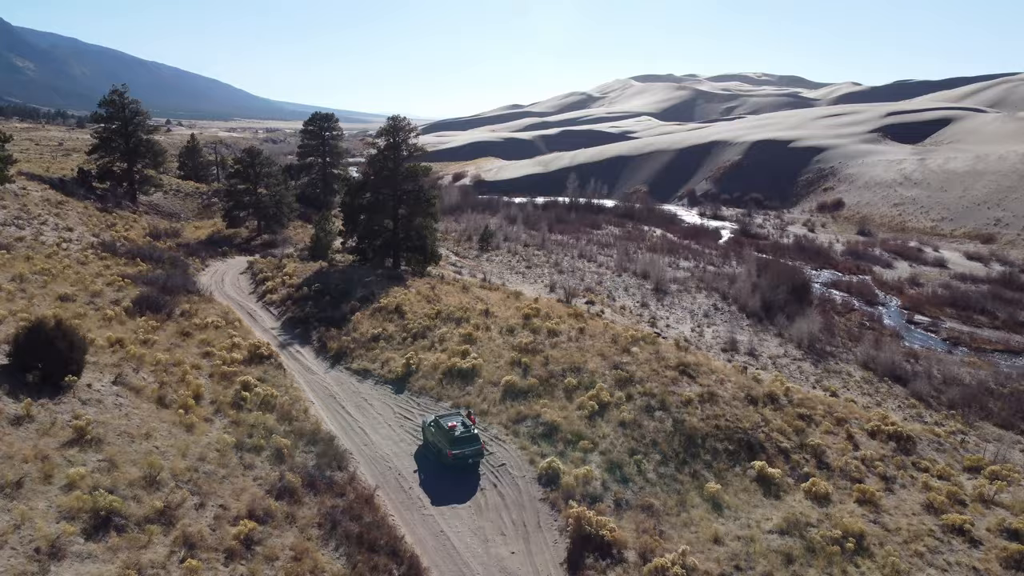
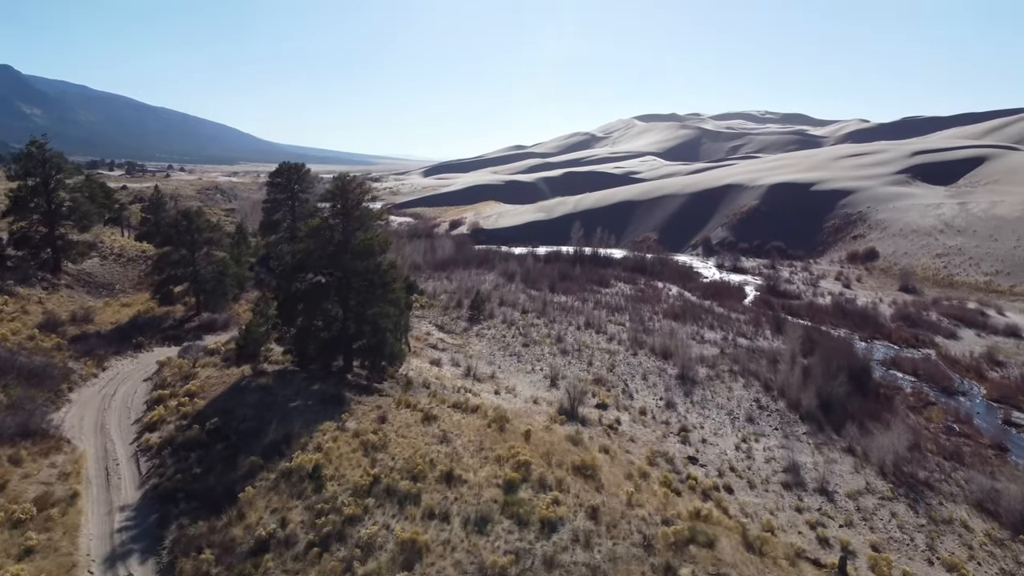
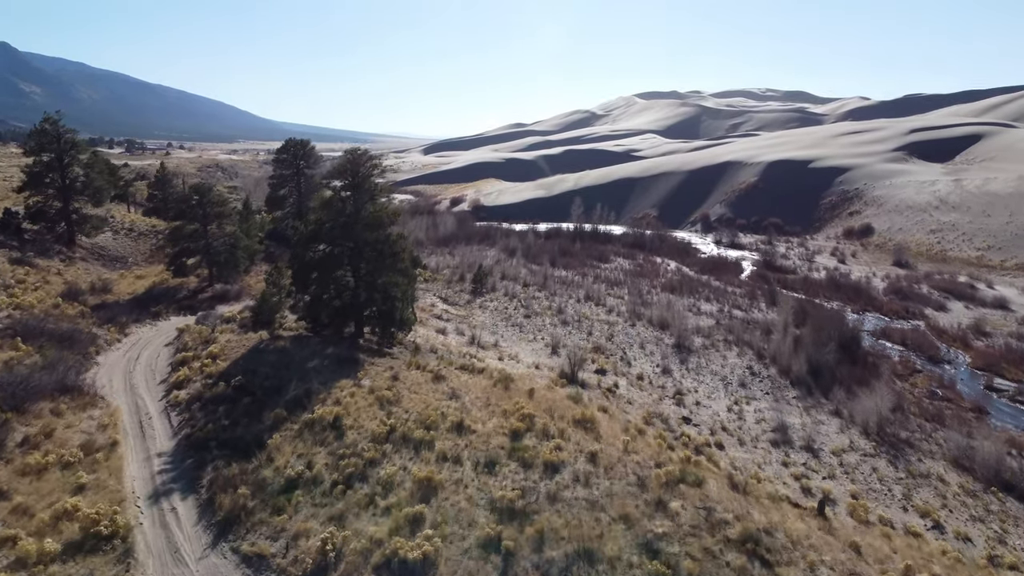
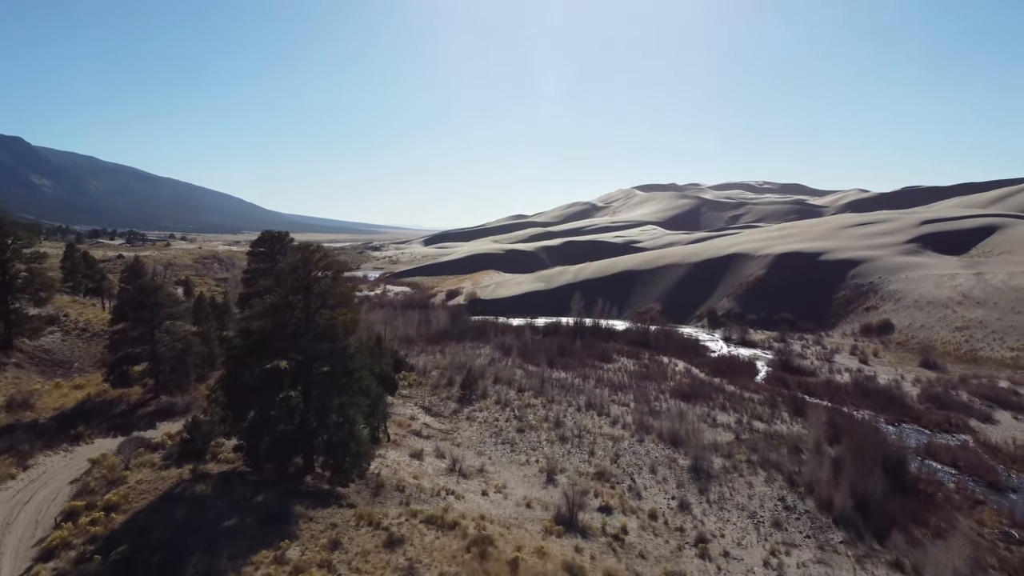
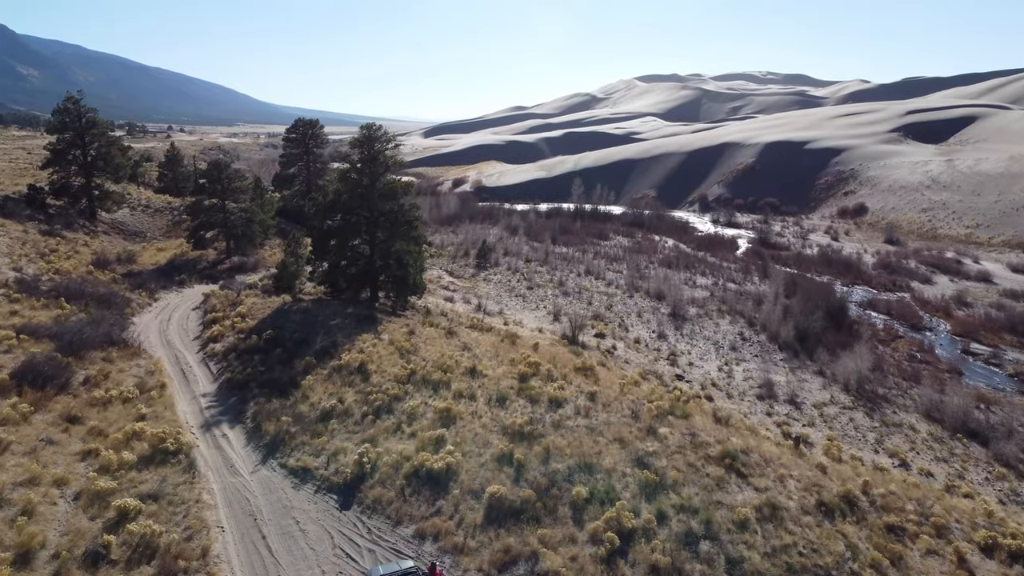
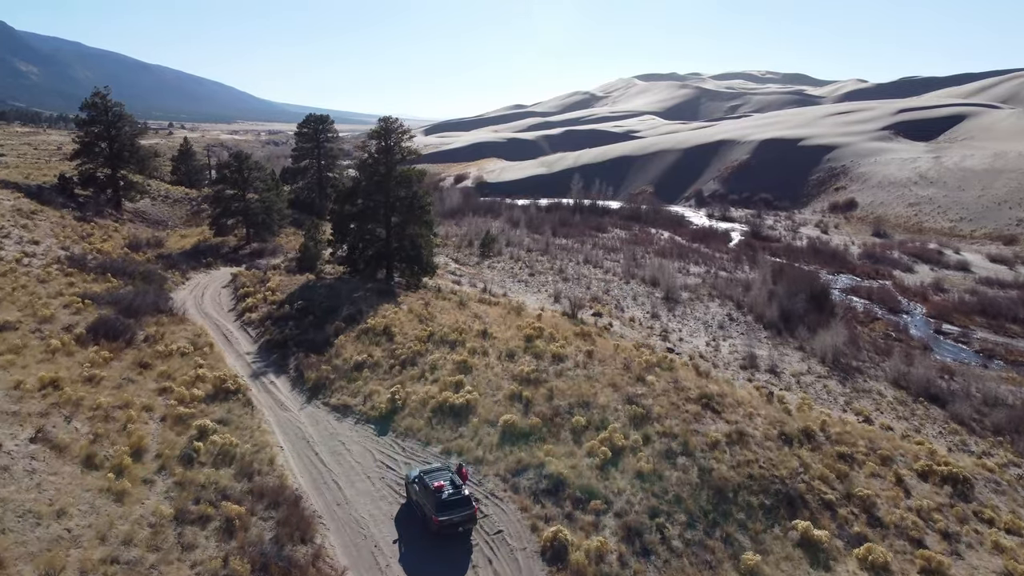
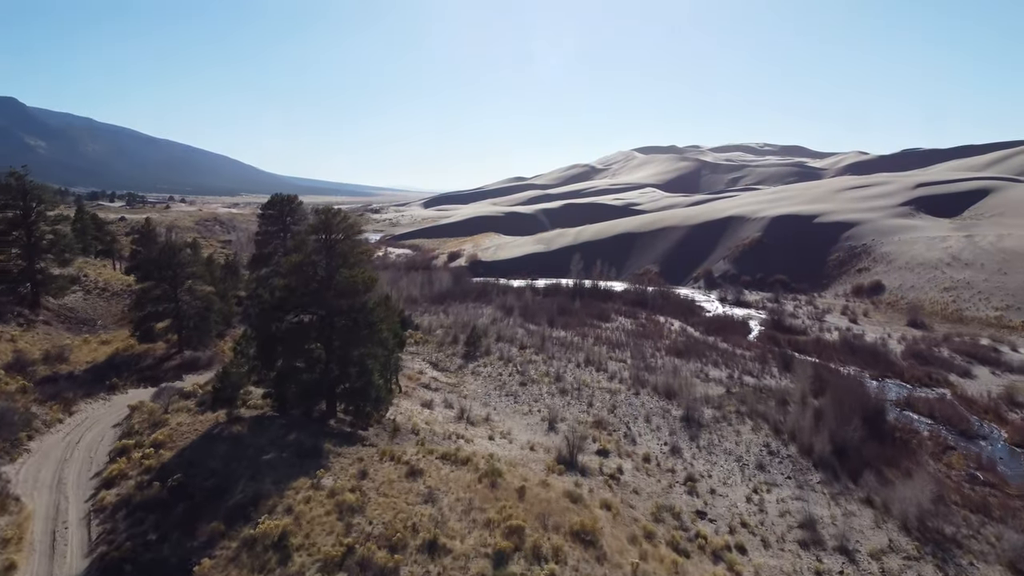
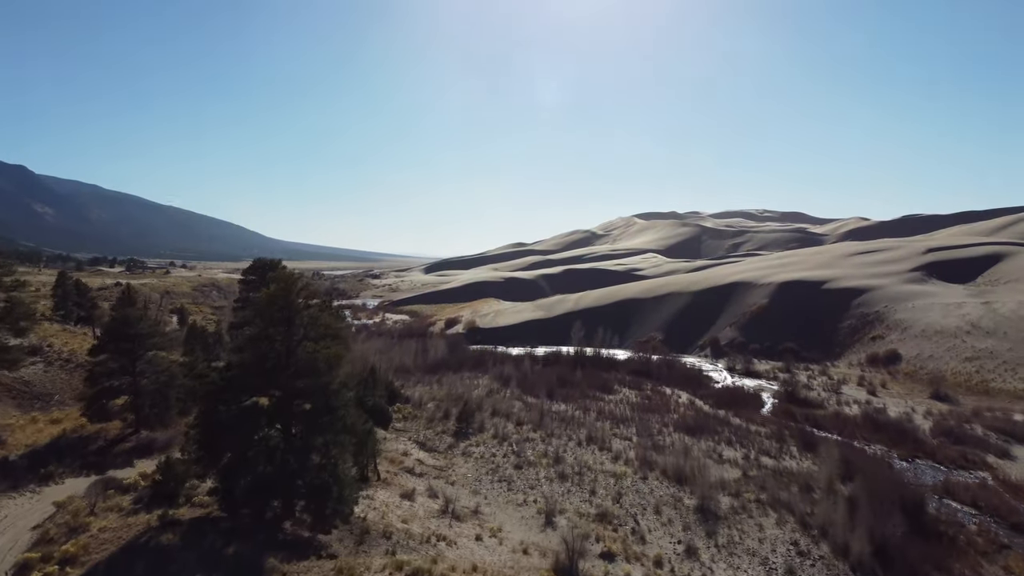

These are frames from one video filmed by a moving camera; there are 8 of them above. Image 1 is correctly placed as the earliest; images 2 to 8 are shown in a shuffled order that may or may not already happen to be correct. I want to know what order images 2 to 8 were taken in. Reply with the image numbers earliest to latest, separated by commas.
6, 5, 3, 2, 7, 4, 8
